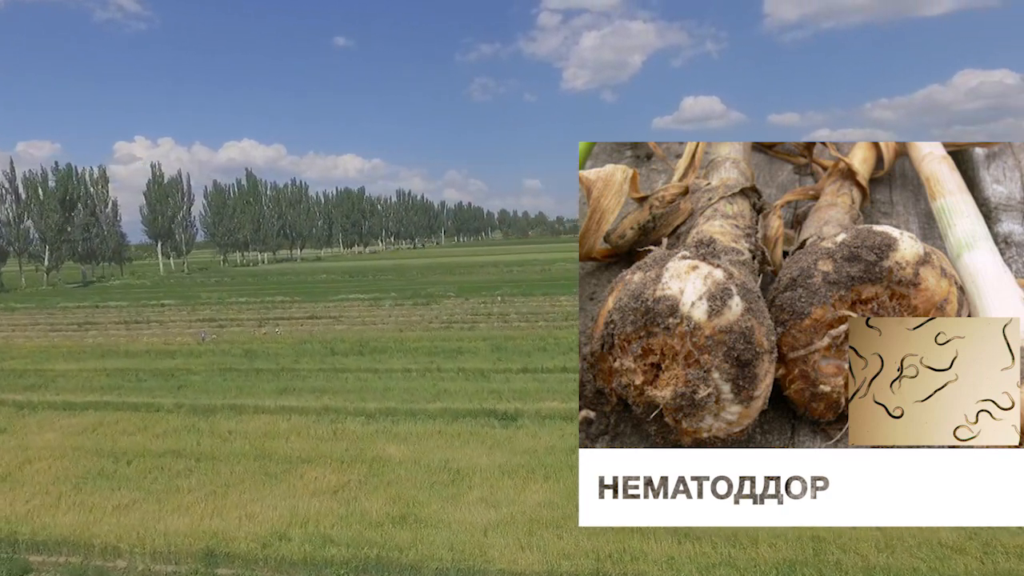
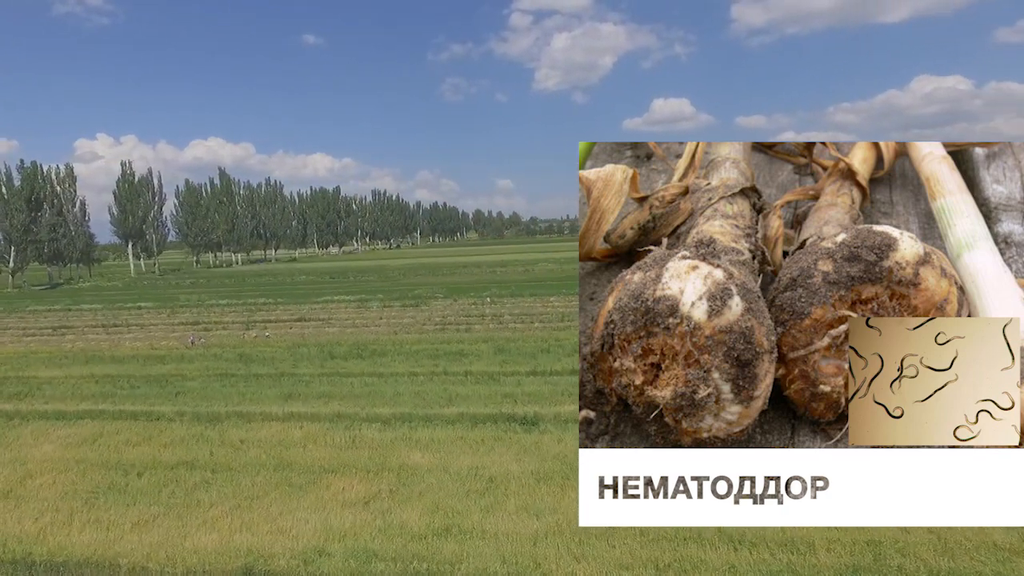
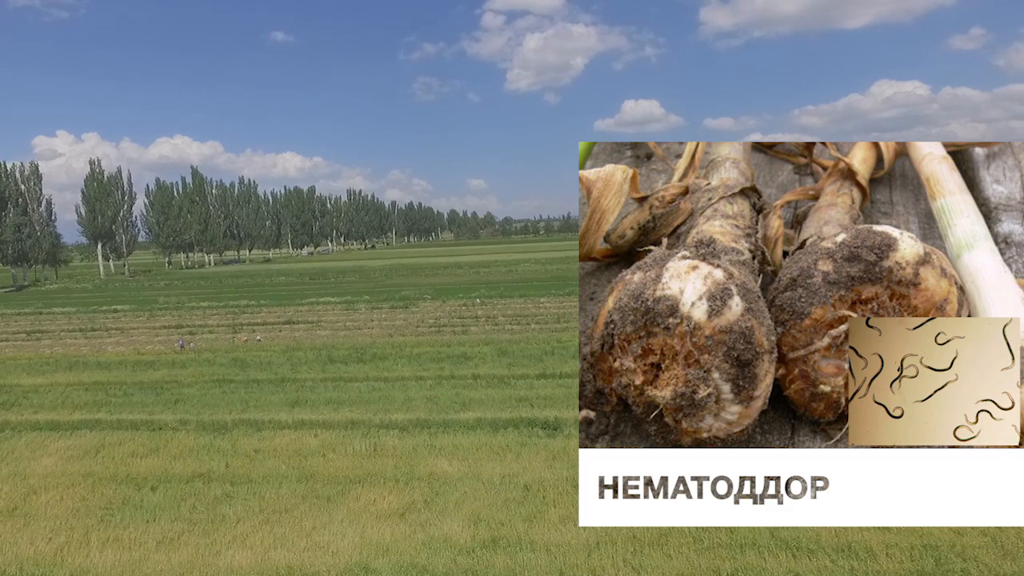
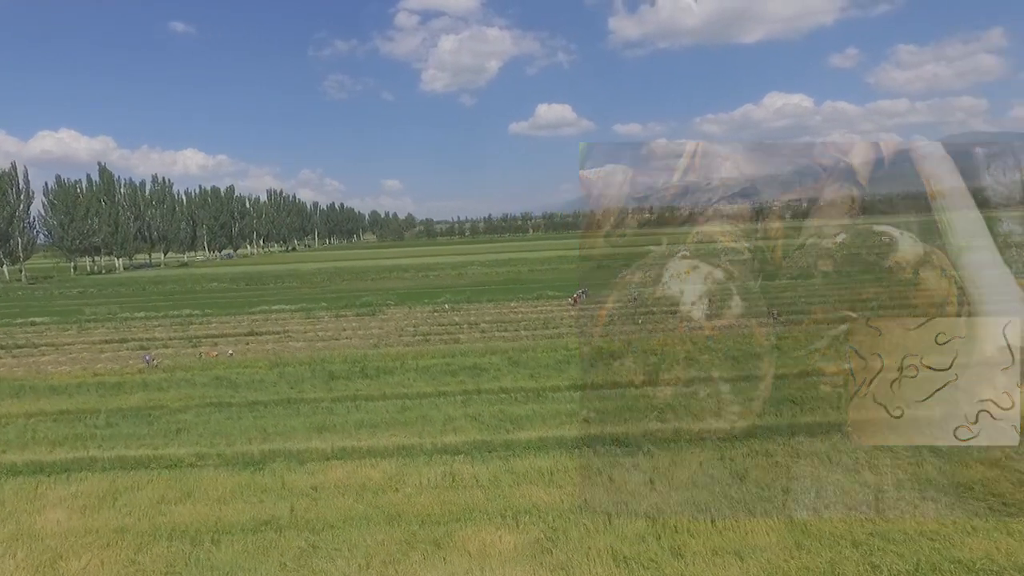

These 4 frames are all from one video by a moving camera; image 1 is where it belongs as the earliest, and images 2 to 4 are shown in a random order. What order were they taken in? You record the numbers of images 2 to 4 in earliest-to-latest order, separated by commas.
2, 3, 4
